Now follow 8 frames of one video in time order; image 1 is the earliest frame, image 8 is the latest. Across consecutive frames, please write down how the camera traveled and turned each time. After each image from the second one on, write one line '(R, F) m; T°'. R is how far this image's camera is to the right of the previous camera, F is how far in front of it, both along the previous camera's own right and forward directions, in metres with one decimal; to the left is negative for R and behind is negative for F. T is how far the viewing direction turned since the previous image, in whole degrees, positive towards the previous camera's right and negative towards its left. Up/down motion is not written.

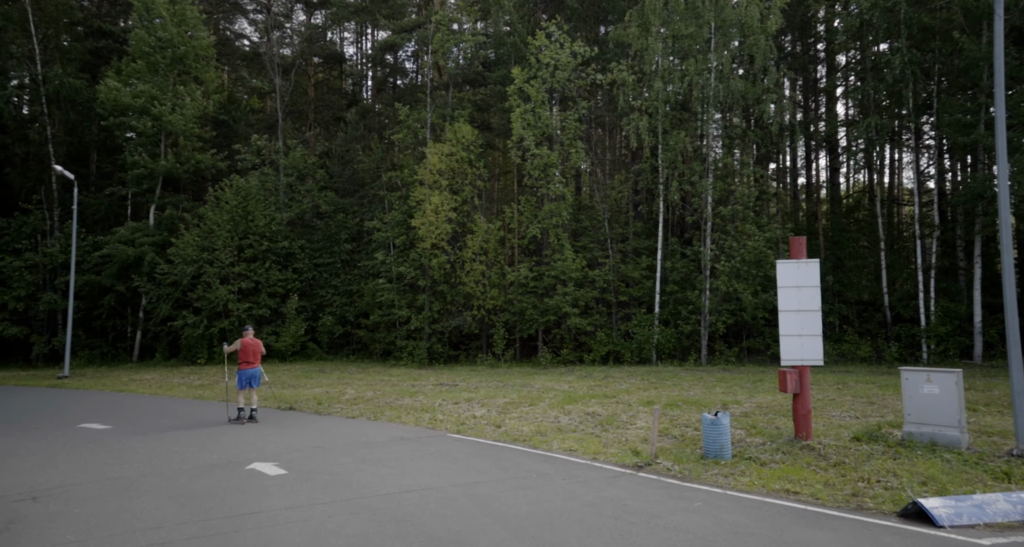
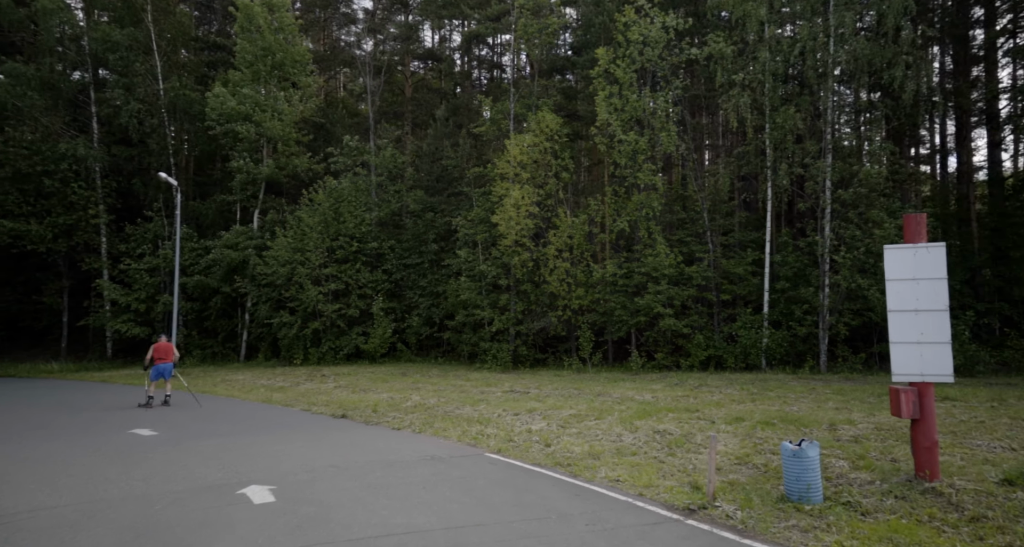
(+1.0, +1.4) m; -11°
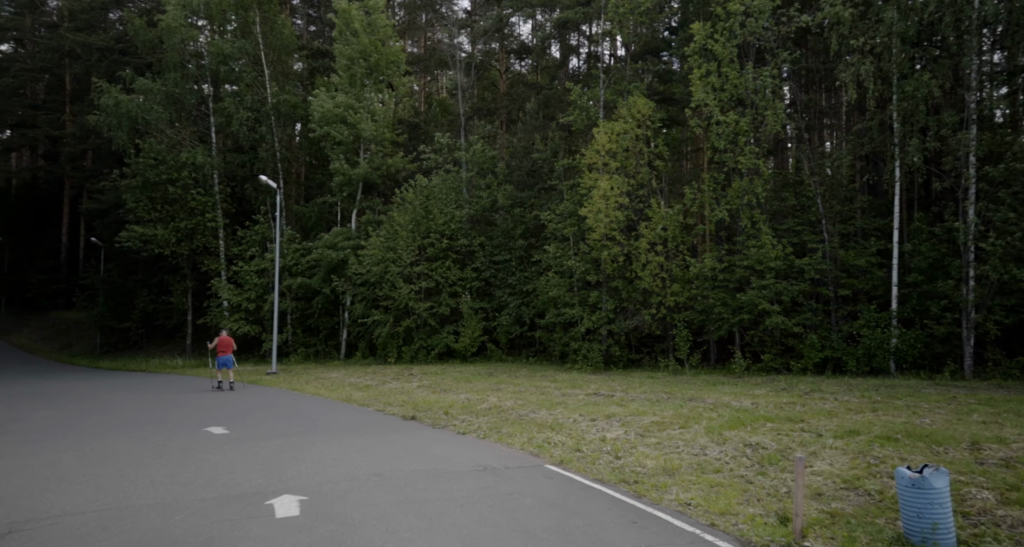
(+0.6, +0.9) m; -10°
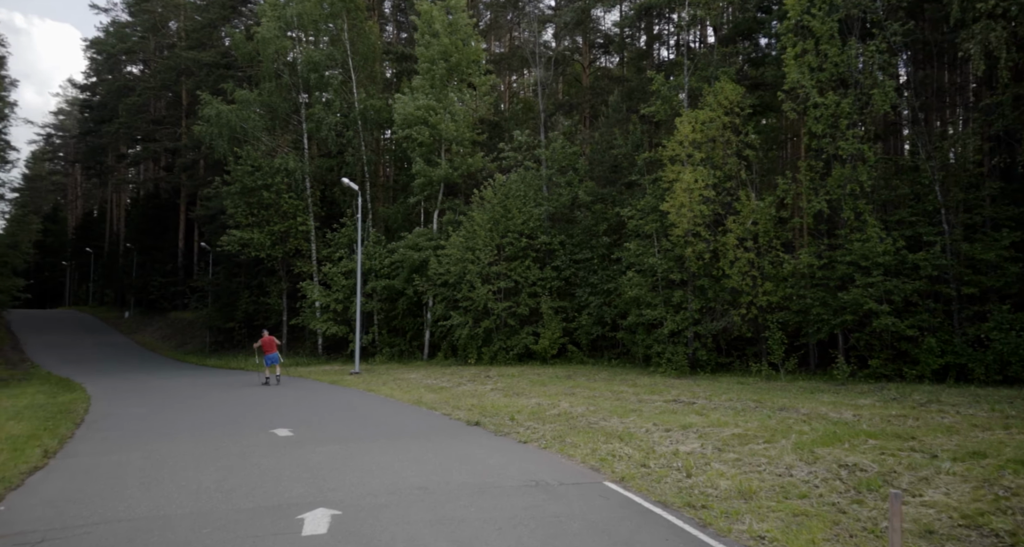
(+0.4, +0.7) m; -8°
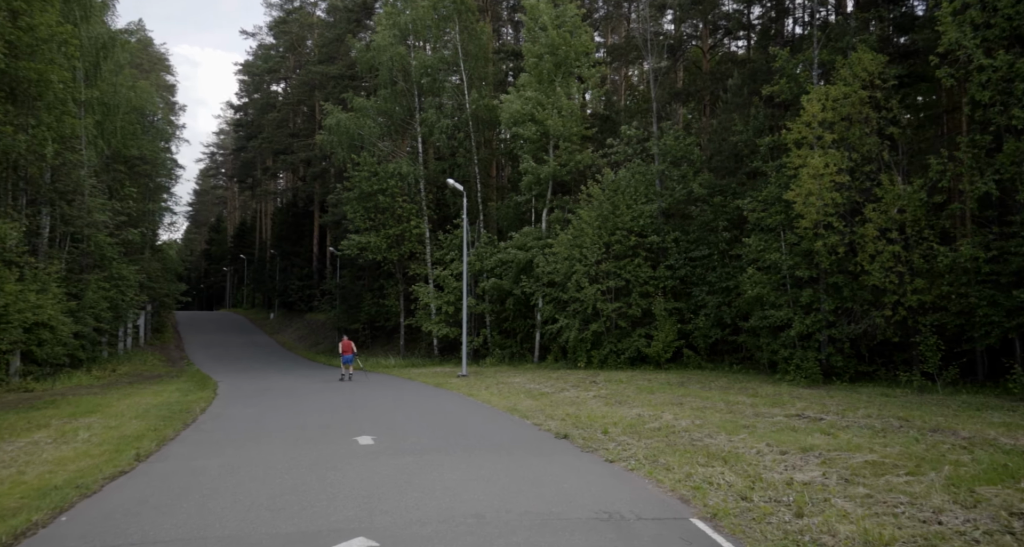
(+0.6, +0.9) m; -11°
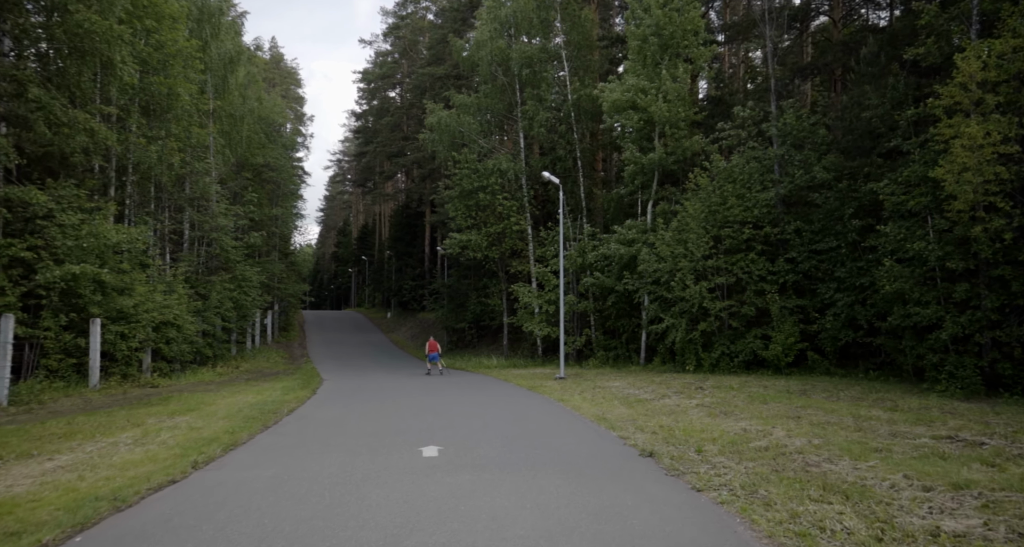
(+0.6, +1.2) m; -10°
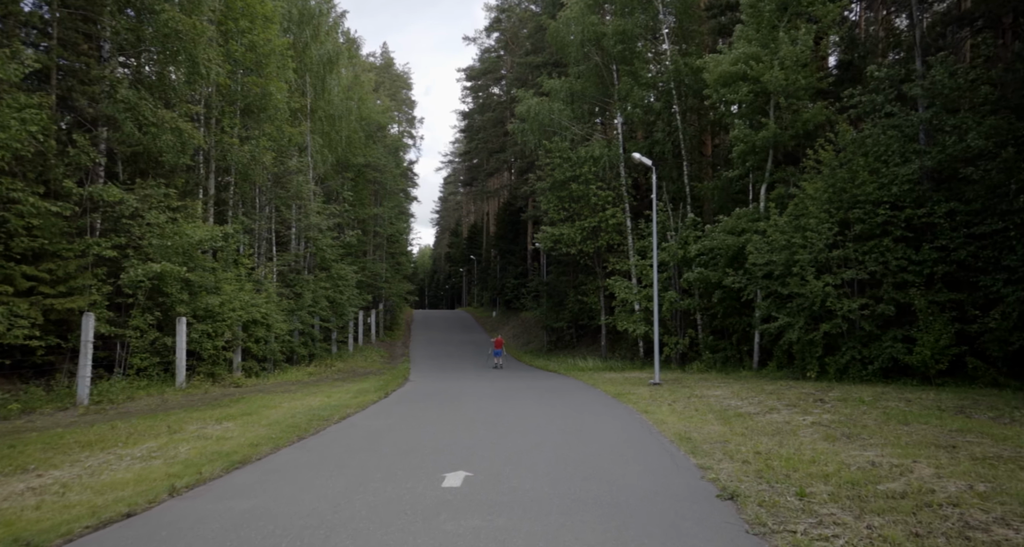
(+0.9, +2.0) m; -10°
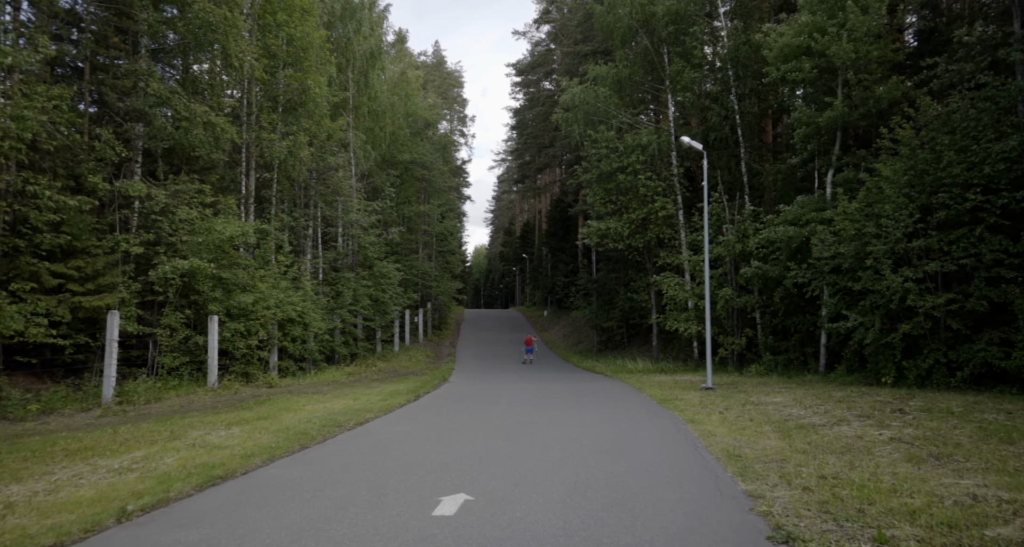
(+0.5, +1.3) m; -5°
